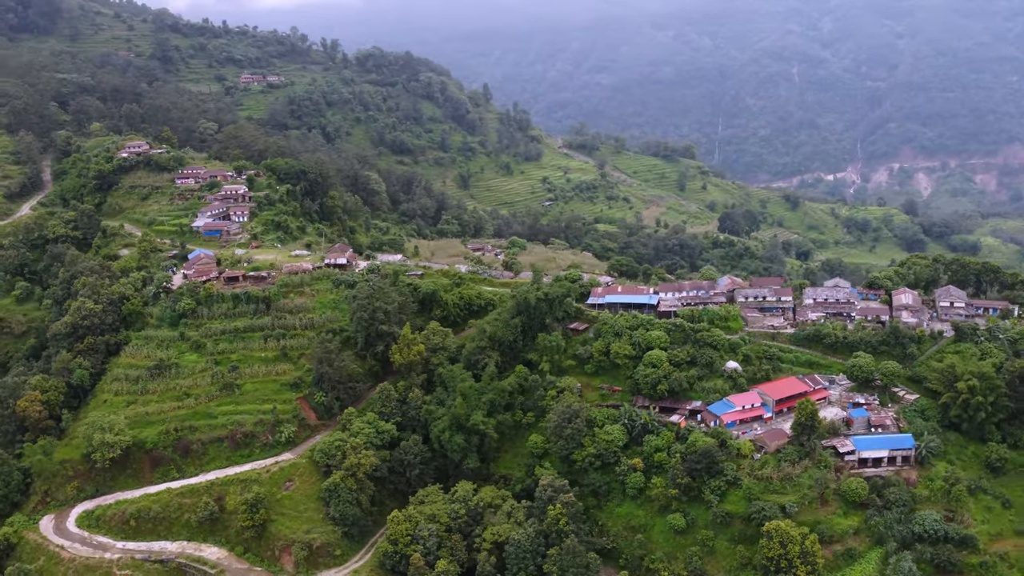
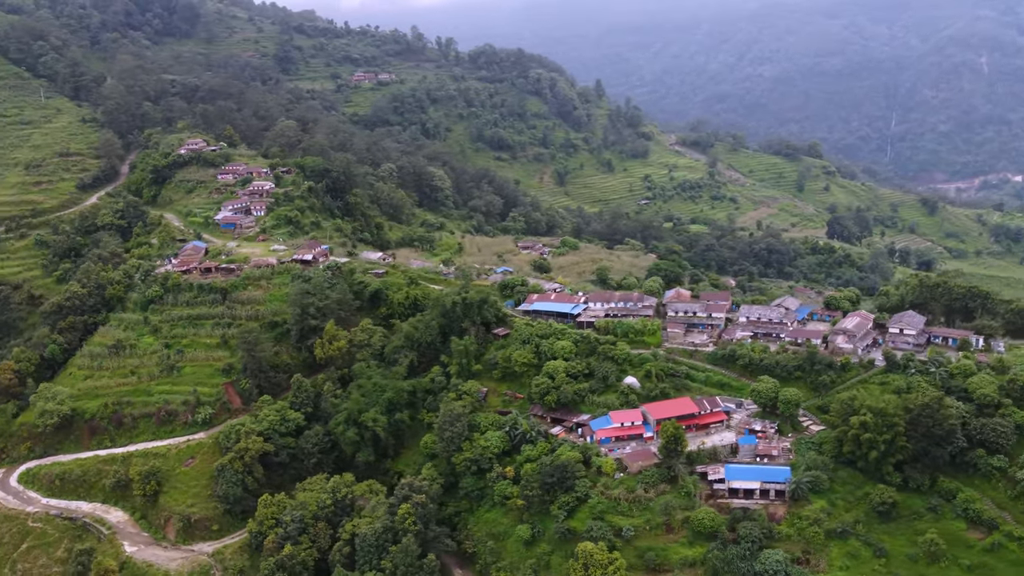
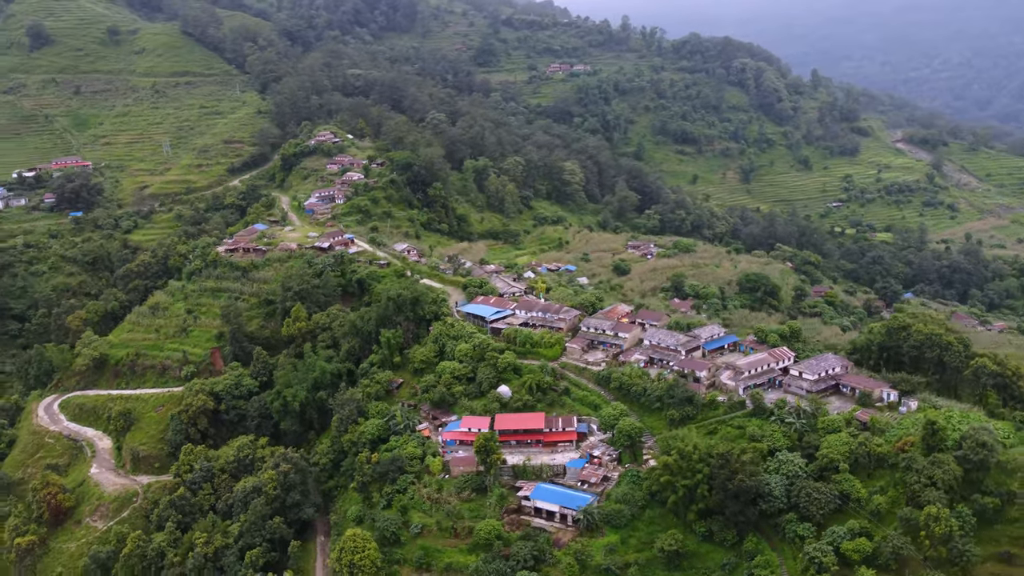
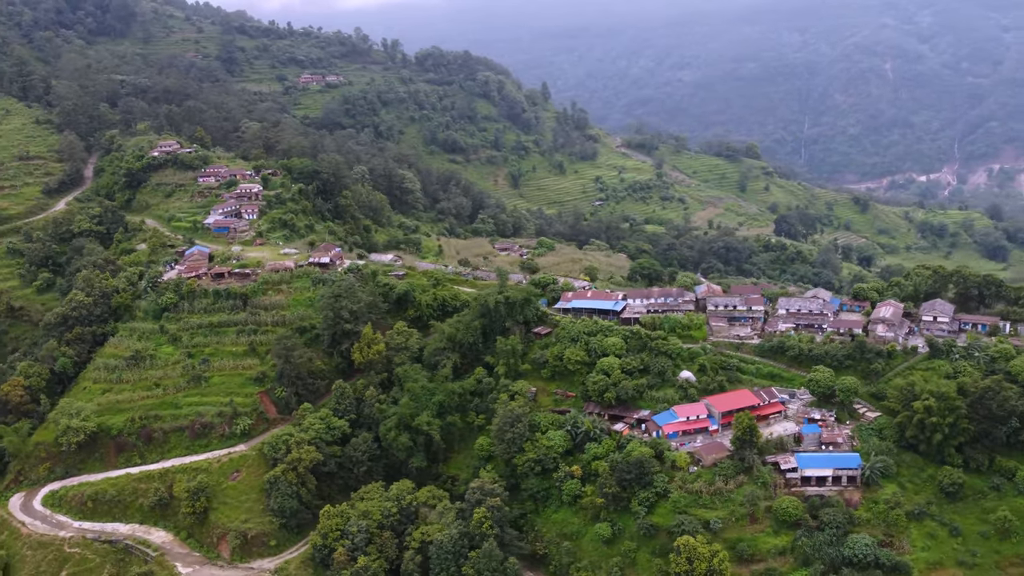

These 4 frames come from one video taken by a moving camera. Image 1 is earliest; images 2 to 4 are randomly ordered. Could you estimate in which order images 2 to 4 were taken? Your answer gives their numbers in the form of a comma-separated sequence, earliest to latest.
4, 2, 3
